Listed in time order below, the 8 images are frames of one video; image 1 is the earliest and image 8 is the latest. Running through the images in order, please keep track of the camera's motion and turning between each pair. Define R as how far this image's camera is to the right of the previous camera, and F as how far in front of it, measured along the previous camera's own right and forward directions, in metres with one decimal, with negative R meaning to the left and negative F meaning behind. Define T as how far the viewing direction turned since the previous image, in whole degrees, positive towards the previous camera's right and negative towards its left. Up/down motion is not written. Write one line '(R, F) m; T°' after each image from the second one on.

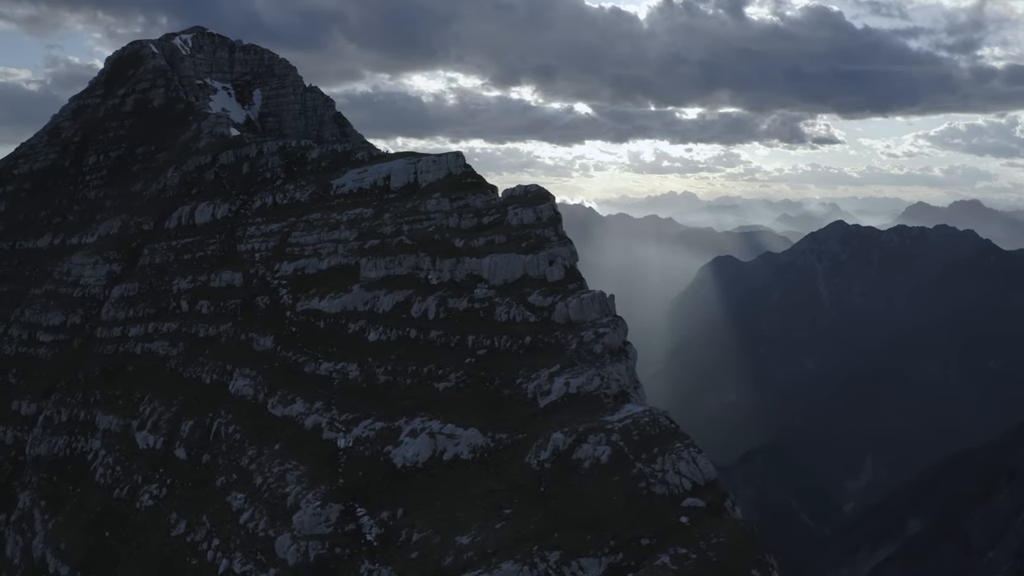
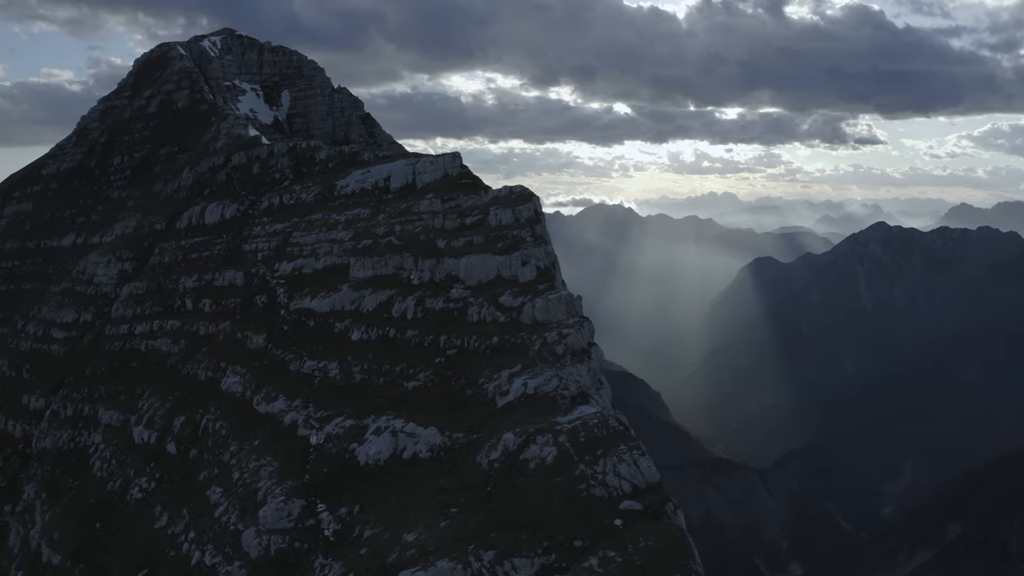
(+3.1, -0.1) m; -2°
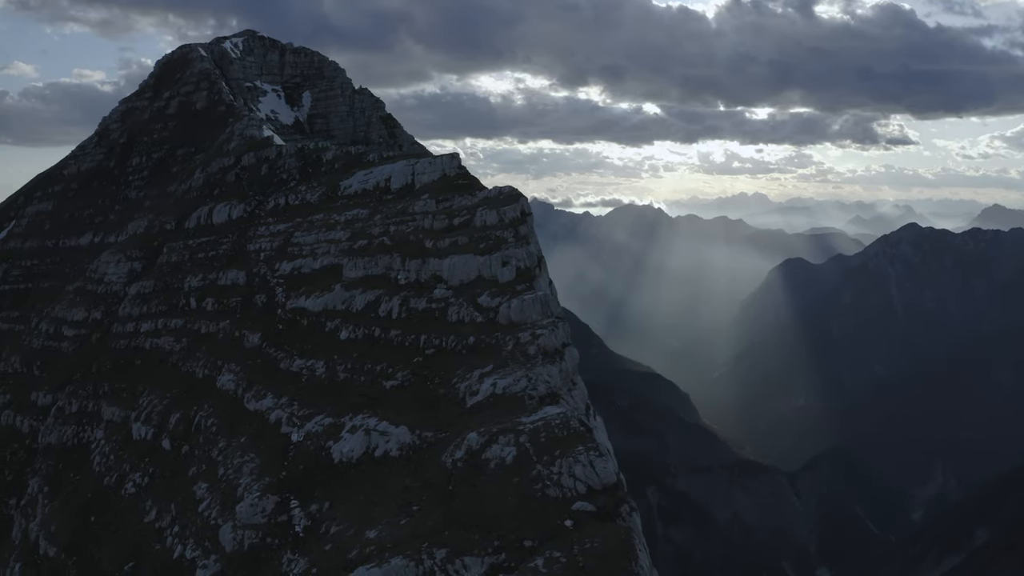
(+2.3, -0.2) m; -2°
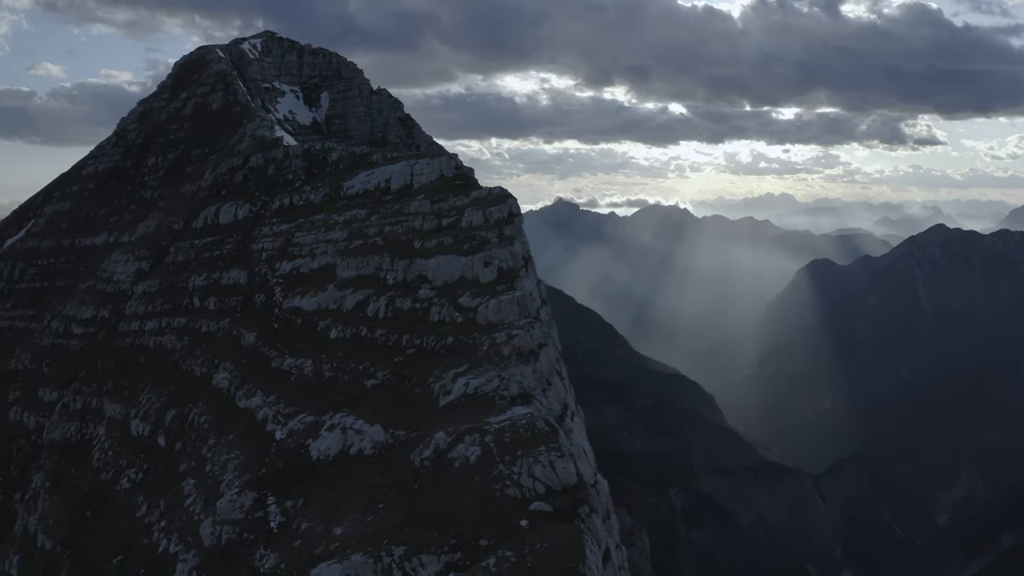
(+2.1, -0.2) m; -1°
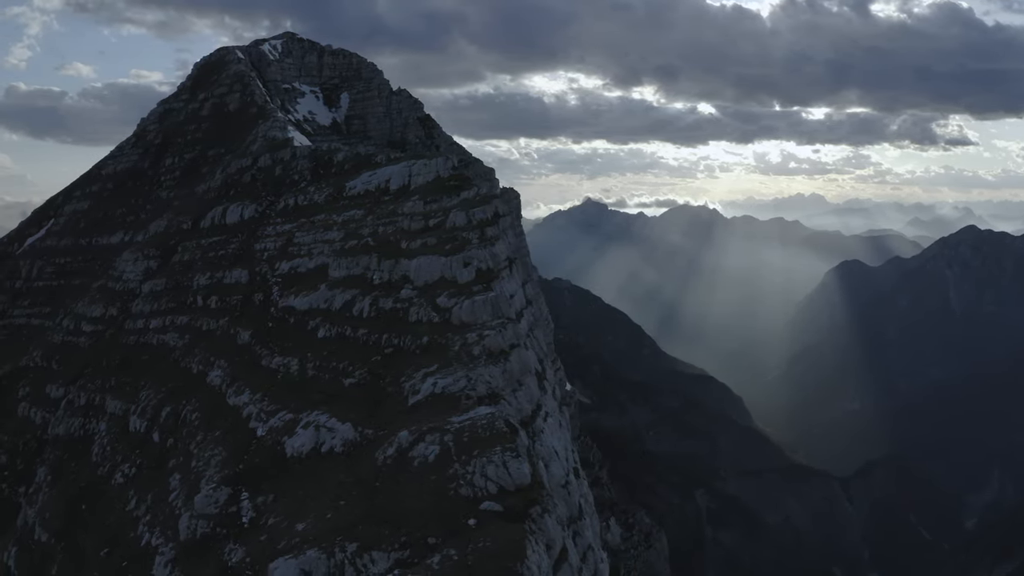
(+2.4, -0.2) m; -2°
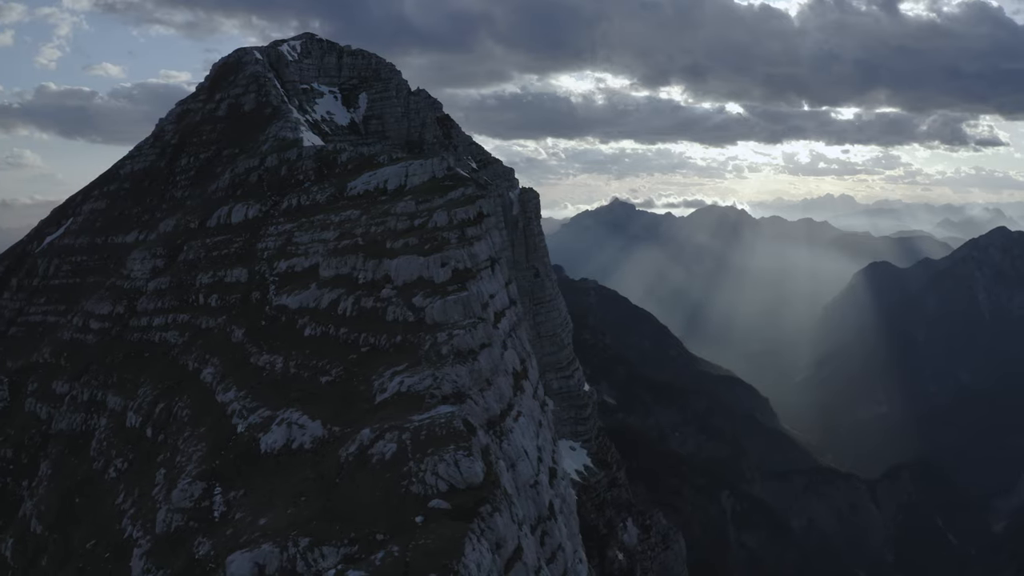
(+2.5, -0.3) m; -1°
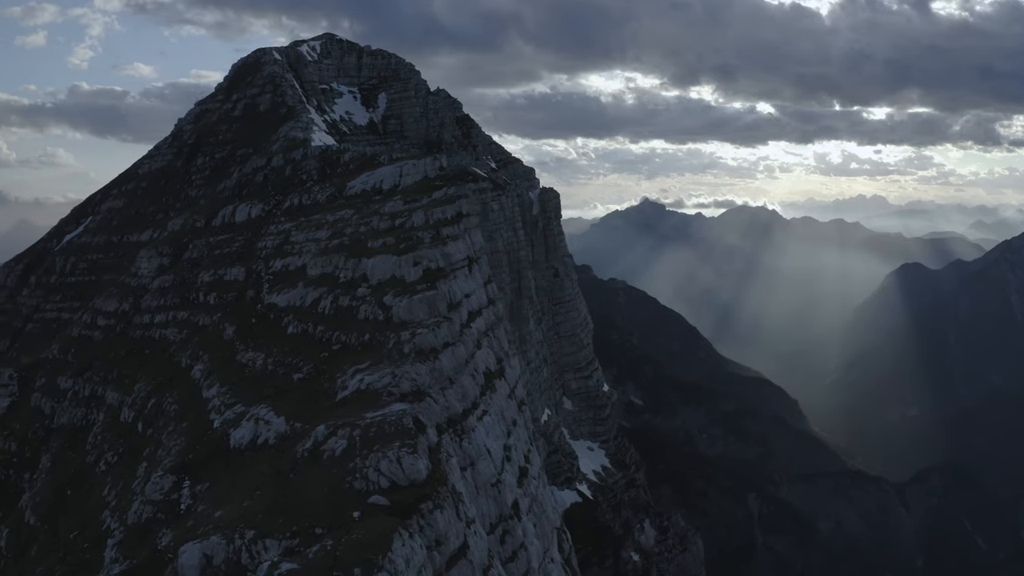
(+3.0, -0.4) m; -2°
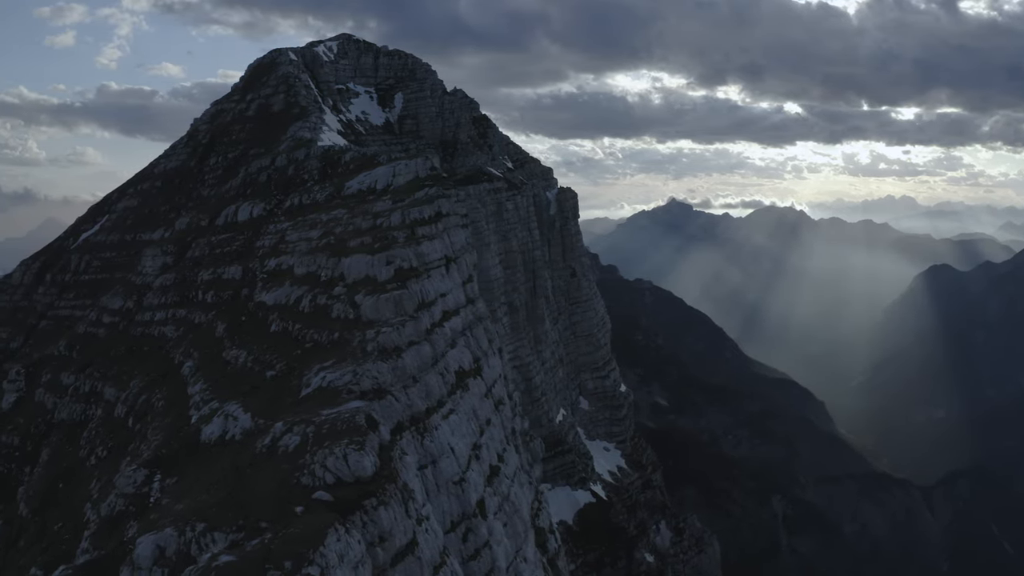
(+2.8, -0.4) m; -1°
